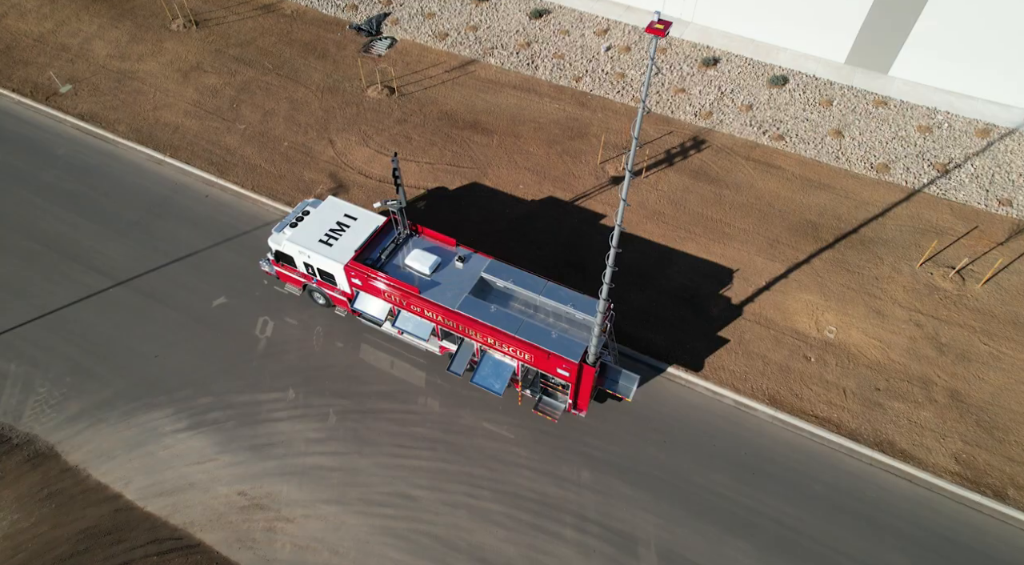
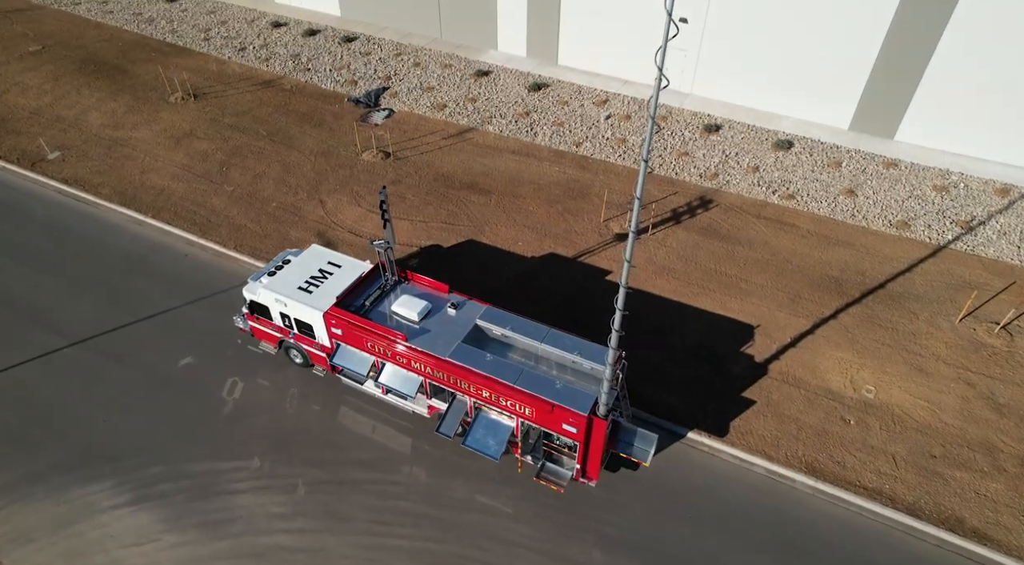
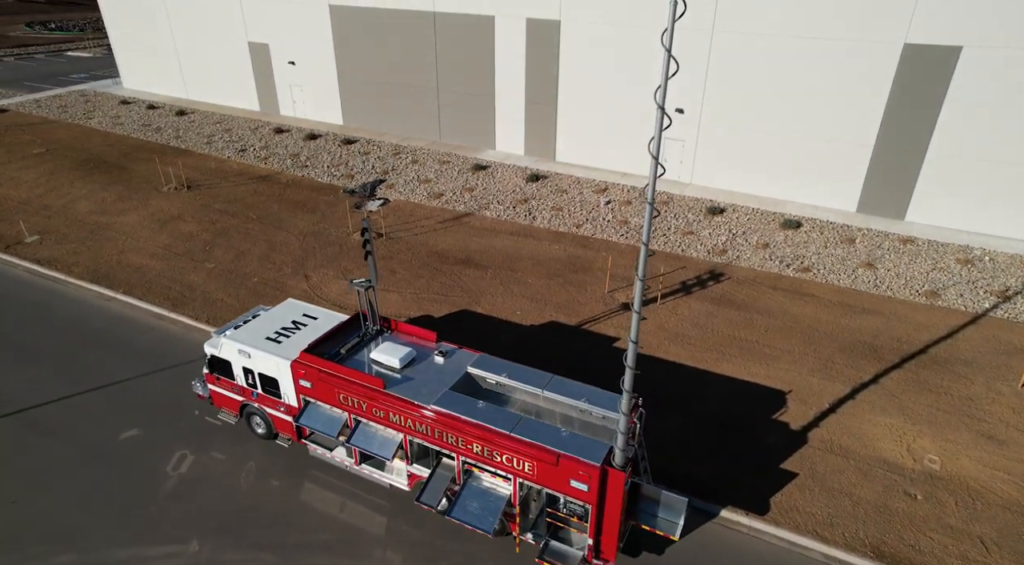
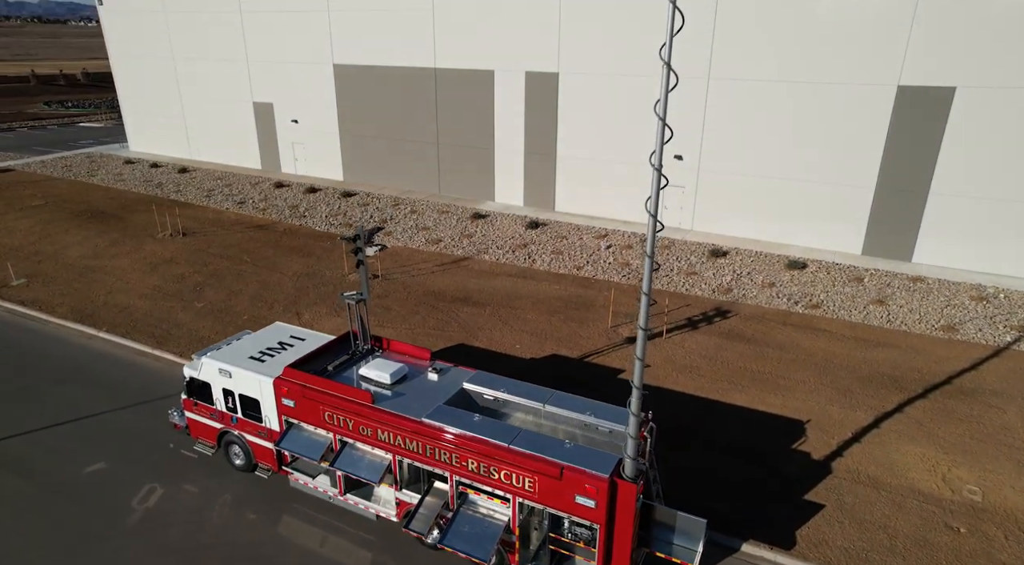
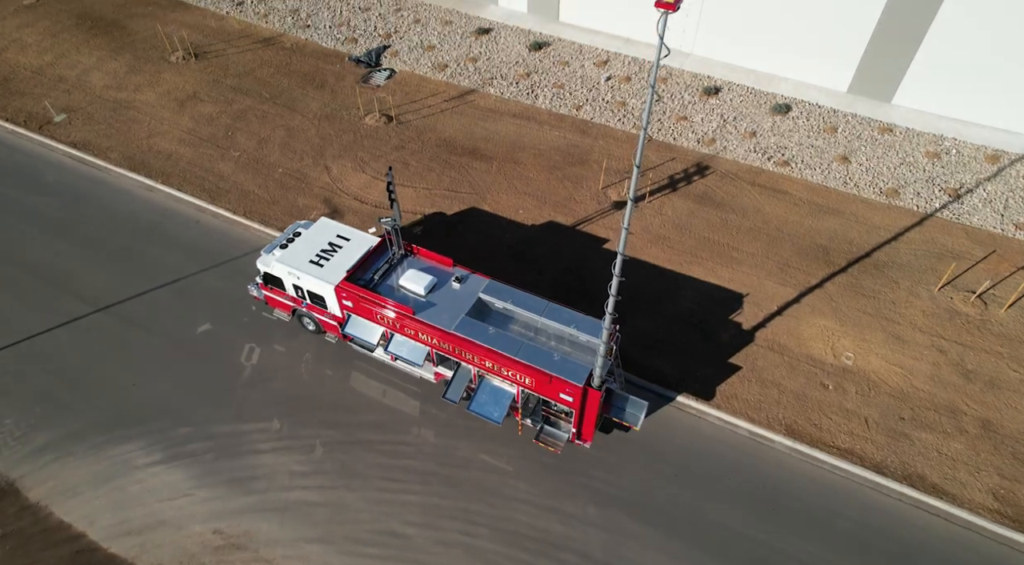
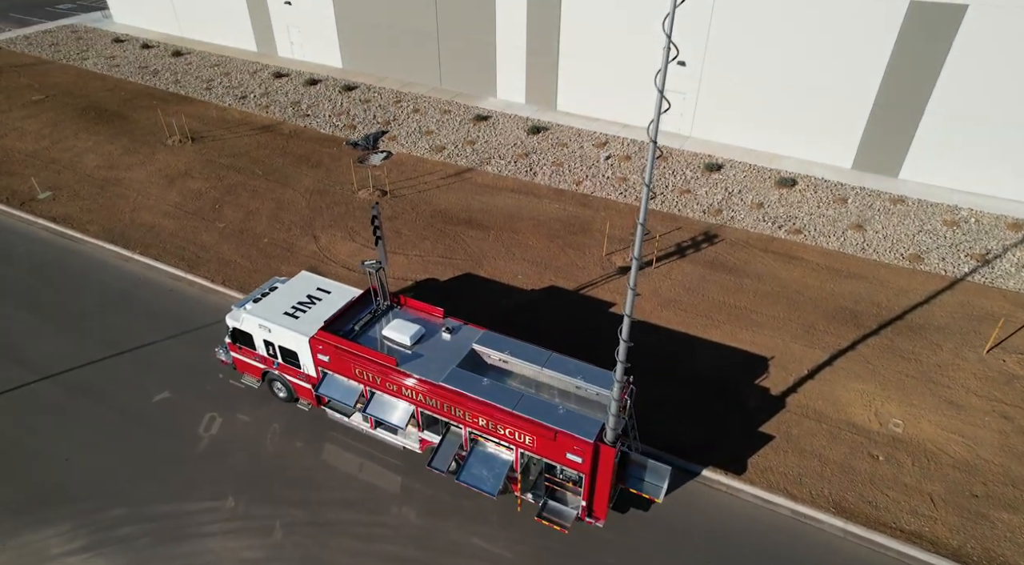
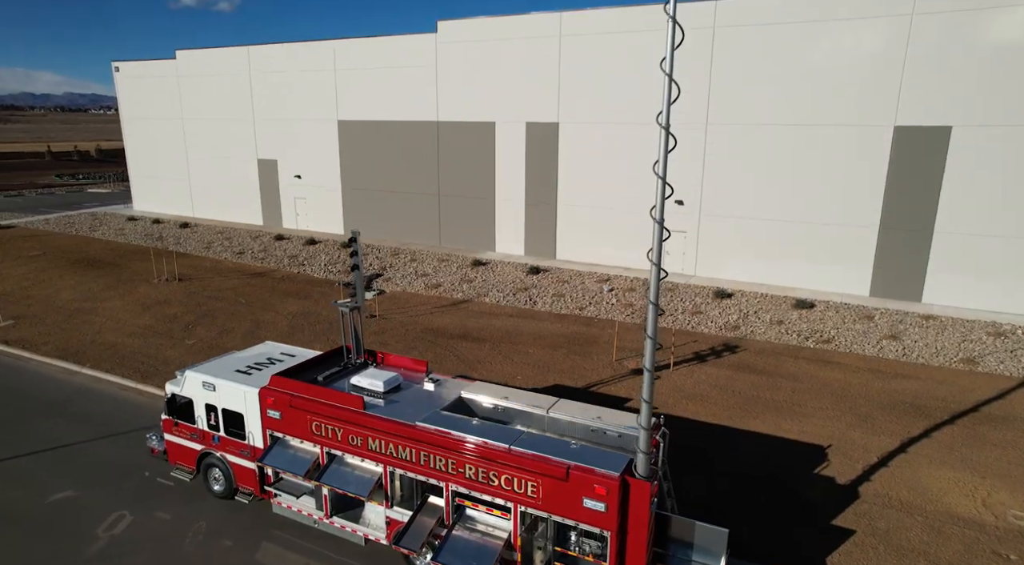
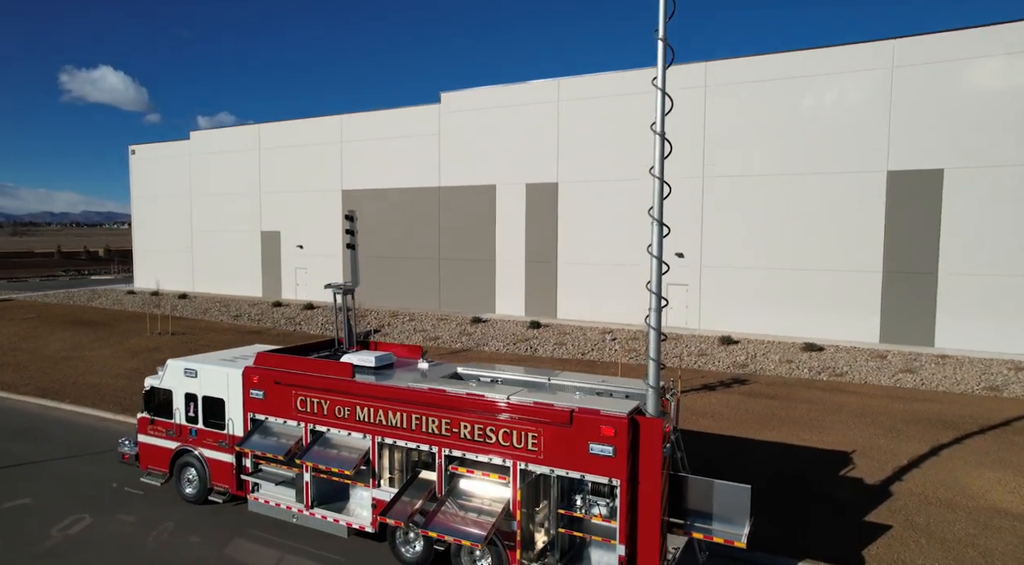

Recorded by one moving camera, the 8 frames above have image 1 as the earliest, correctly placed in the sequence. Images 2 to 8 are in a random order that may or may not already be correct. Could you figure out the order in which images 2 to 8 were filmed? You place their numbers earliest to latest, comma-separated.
5, 2, 6, 3, 4, 7, 8
